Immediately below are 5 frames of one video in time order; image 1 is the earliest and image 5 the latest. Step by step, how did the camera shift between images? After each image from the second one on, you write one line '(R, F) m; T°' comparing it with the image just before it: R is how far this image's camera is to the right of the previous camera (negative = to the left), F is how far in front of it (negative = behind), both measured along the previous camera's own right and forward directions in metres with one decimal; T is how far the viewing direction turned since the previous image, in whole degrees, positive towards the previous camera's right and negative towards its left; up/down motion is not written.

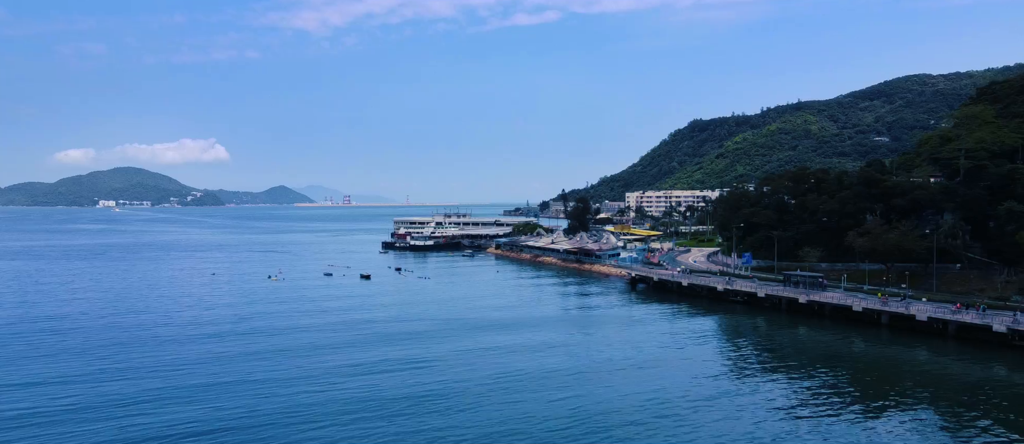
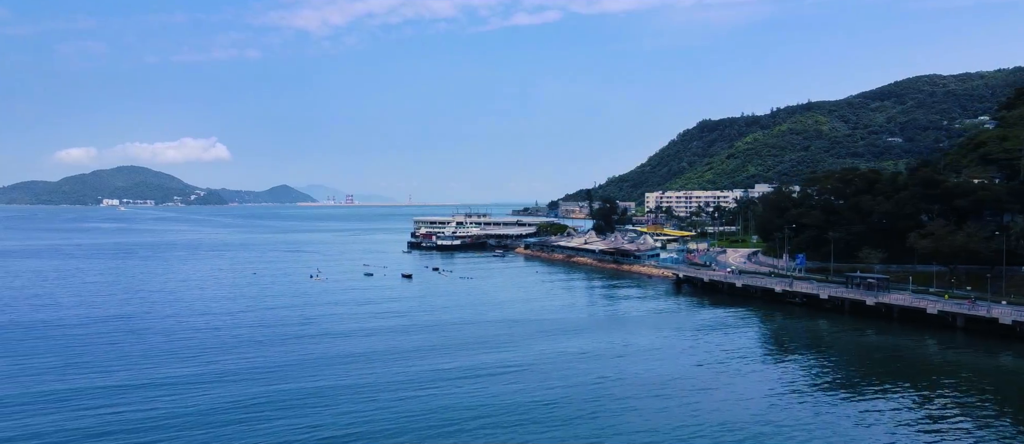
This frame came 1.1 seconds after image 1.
(-2.9, +0.4) m; 0°
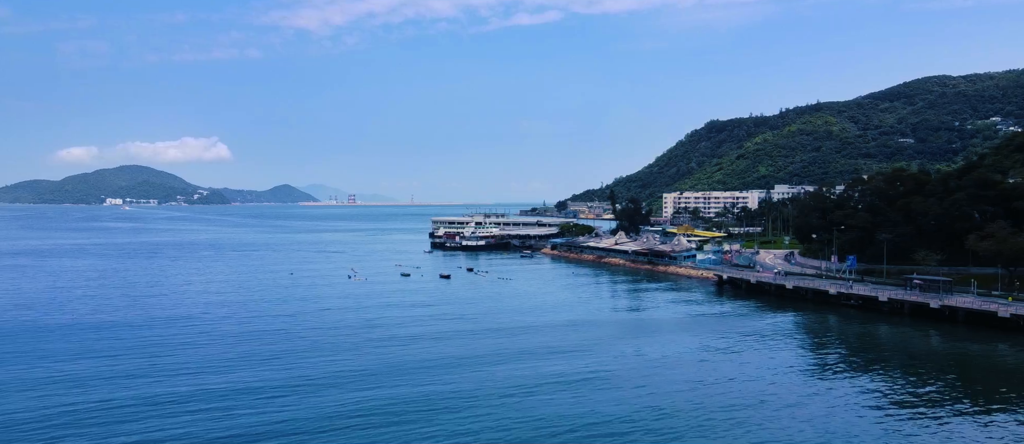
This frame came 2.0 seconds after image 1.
(-2.7, +0.4) m; 0°
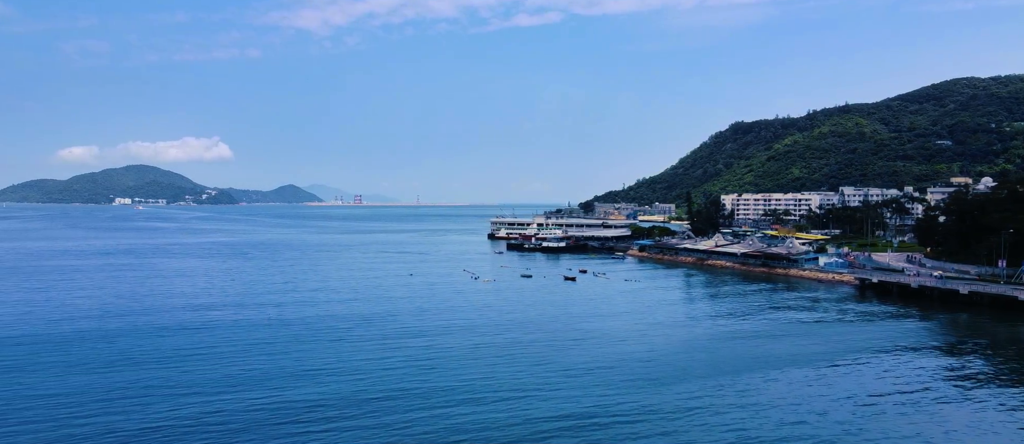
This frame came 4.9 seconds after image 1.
(-8.8, +1.5) m; -1°
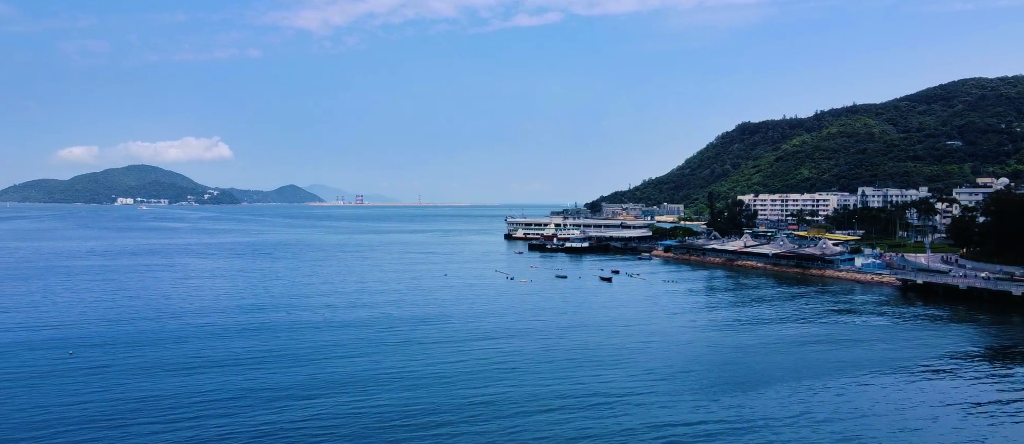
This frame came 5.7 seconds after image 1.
(-2.5, +0.5) m; 0°
